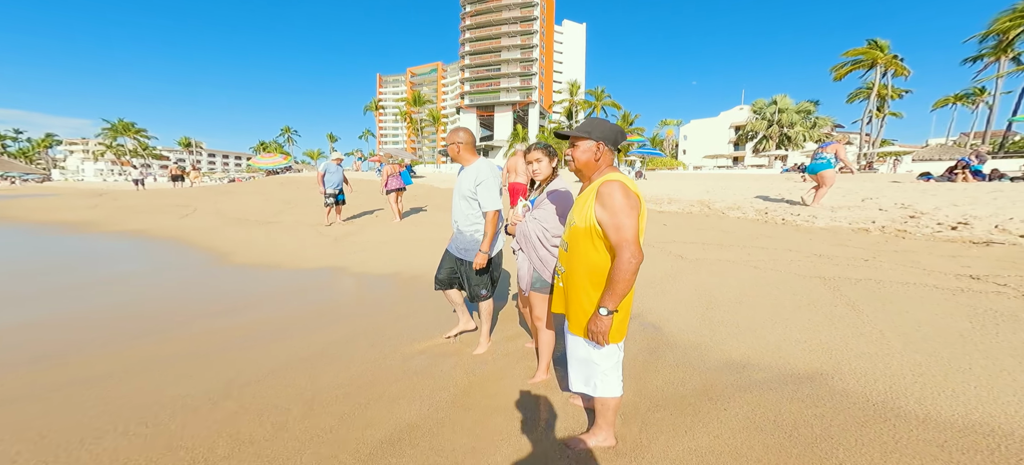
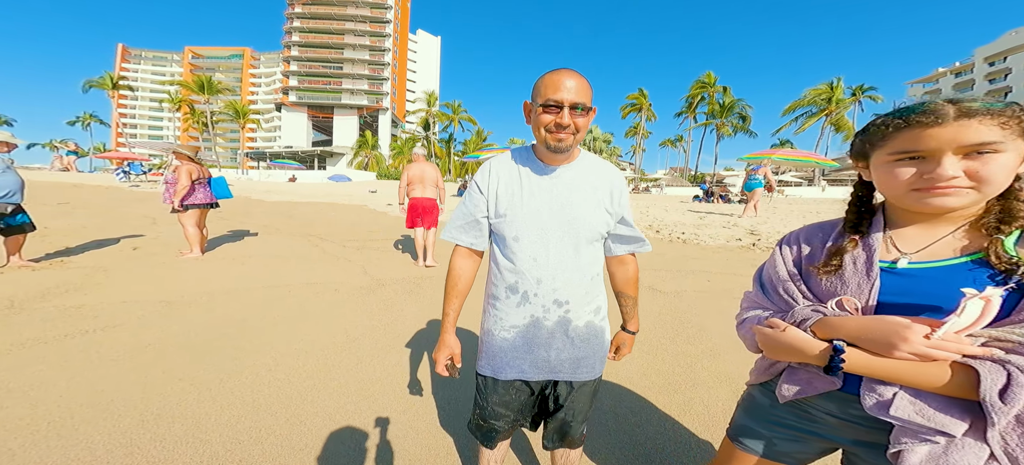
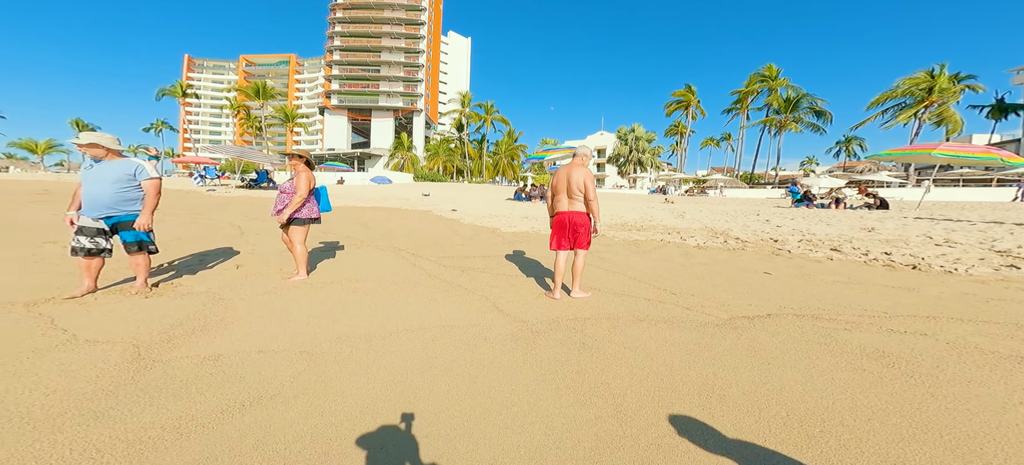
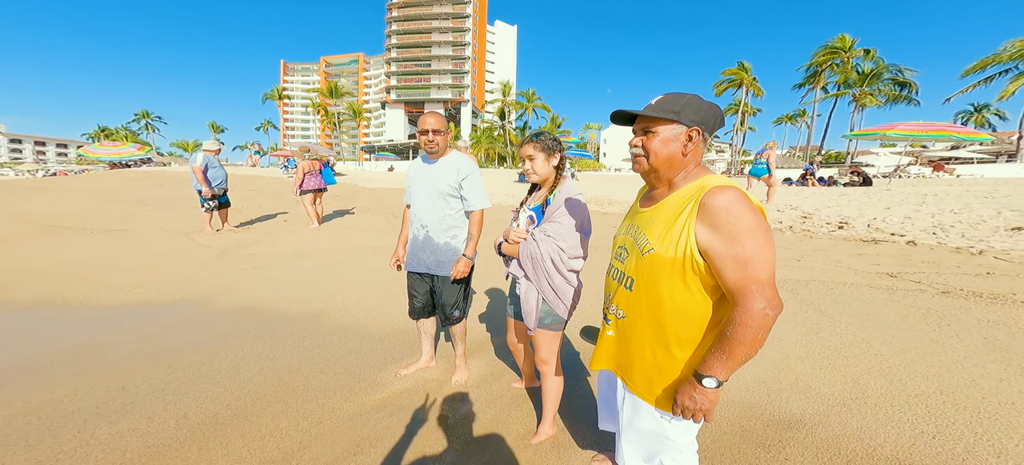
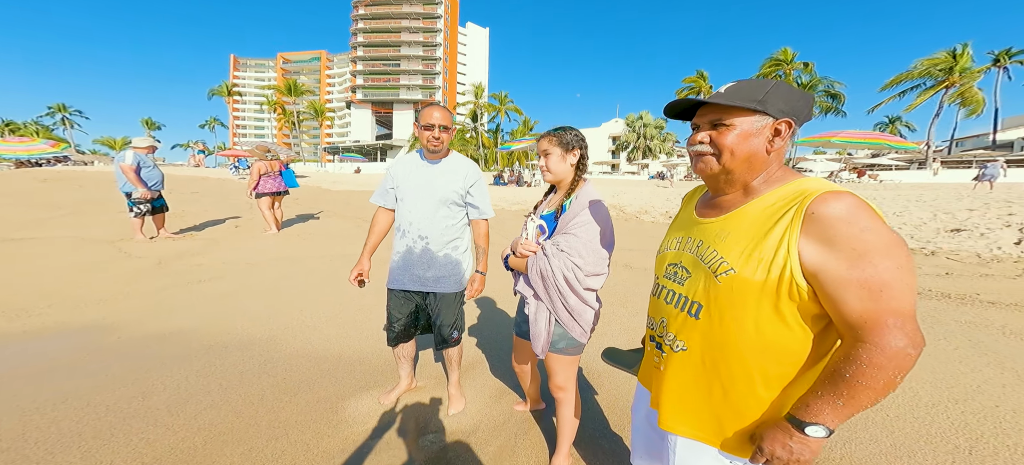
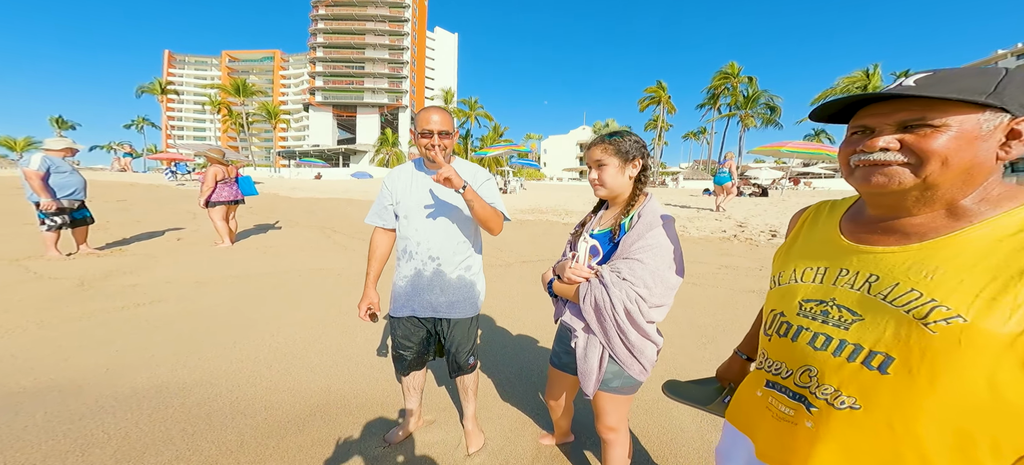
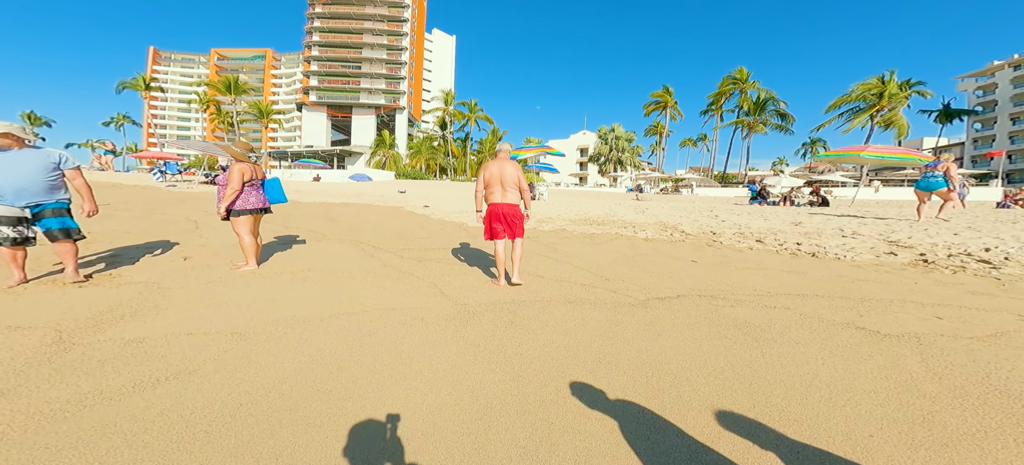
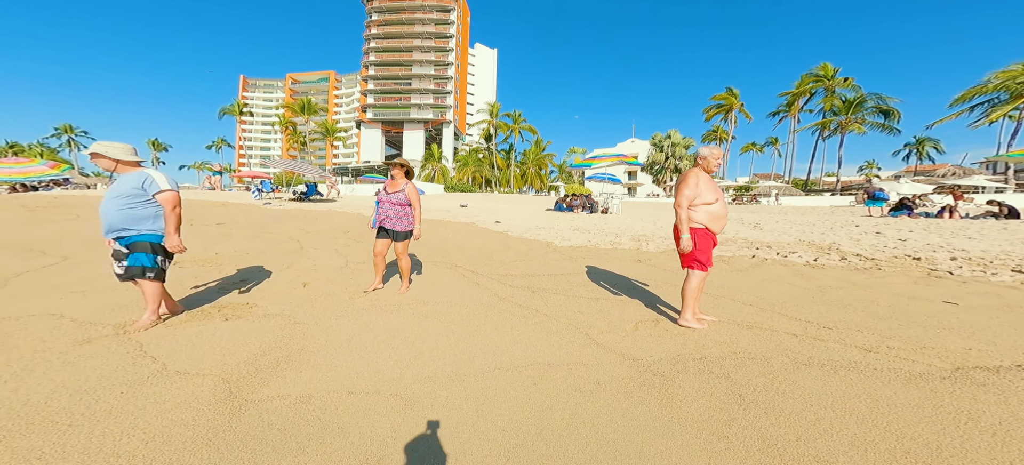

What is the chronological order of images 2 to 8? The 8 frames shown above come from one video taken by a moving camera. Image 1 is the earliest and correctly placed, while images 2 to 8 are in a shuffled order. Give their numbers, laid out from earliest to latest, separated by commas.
4, 5, 6, 2, 7, 3, 8
